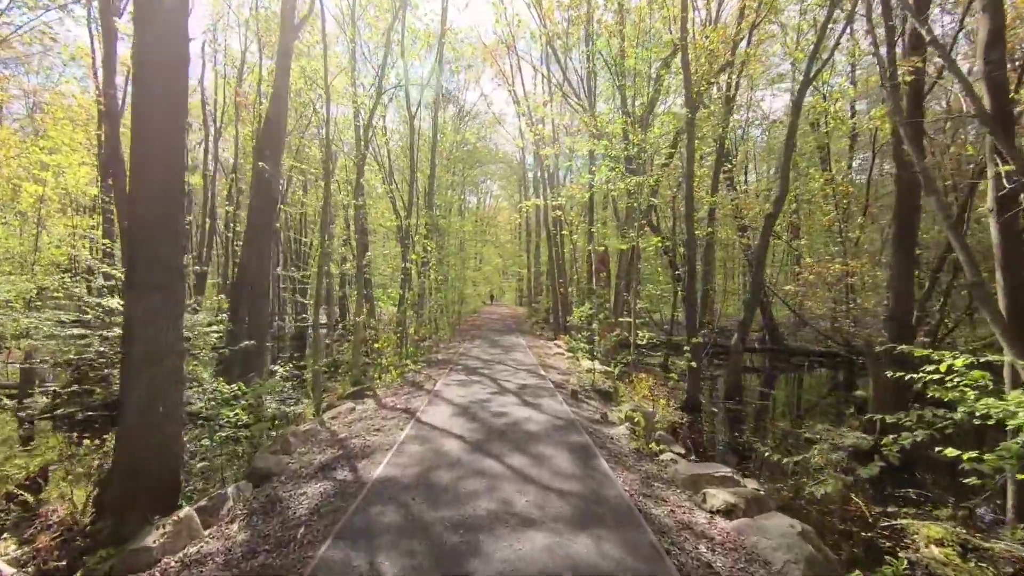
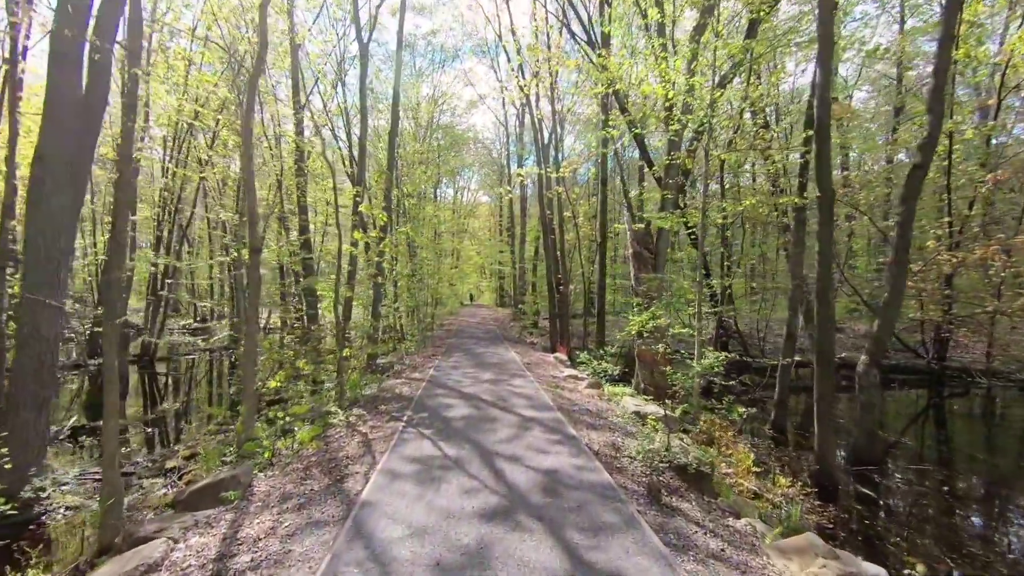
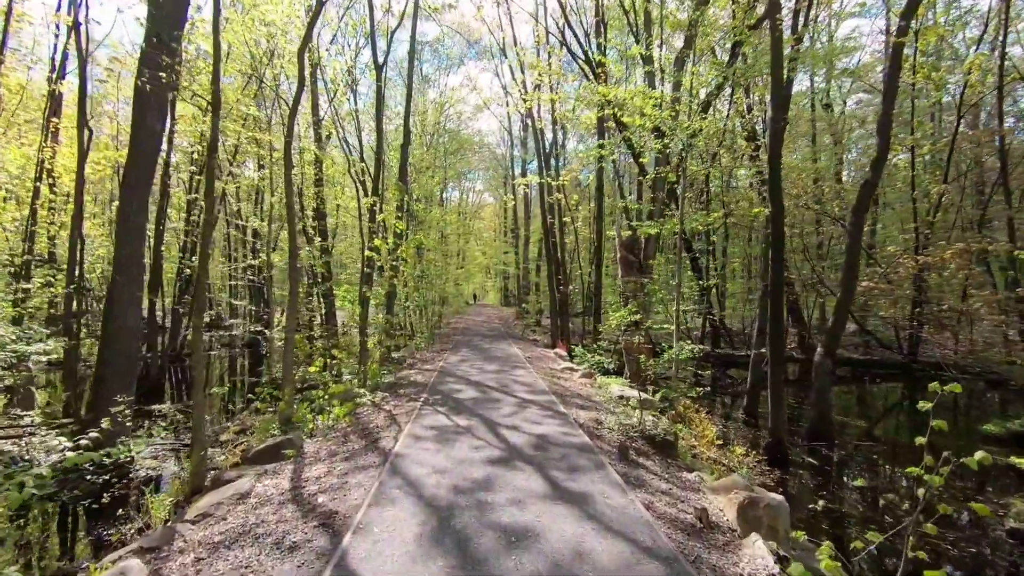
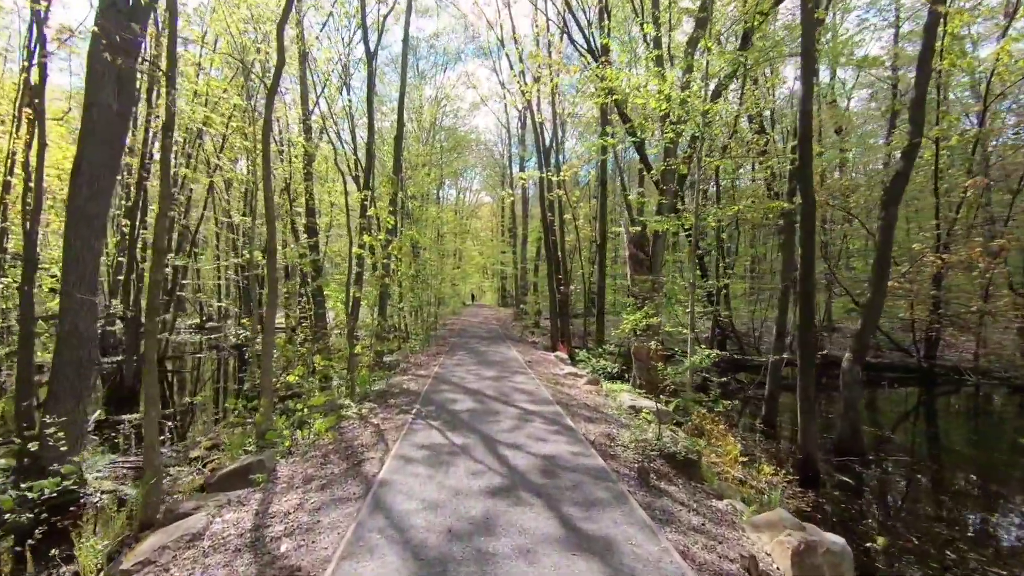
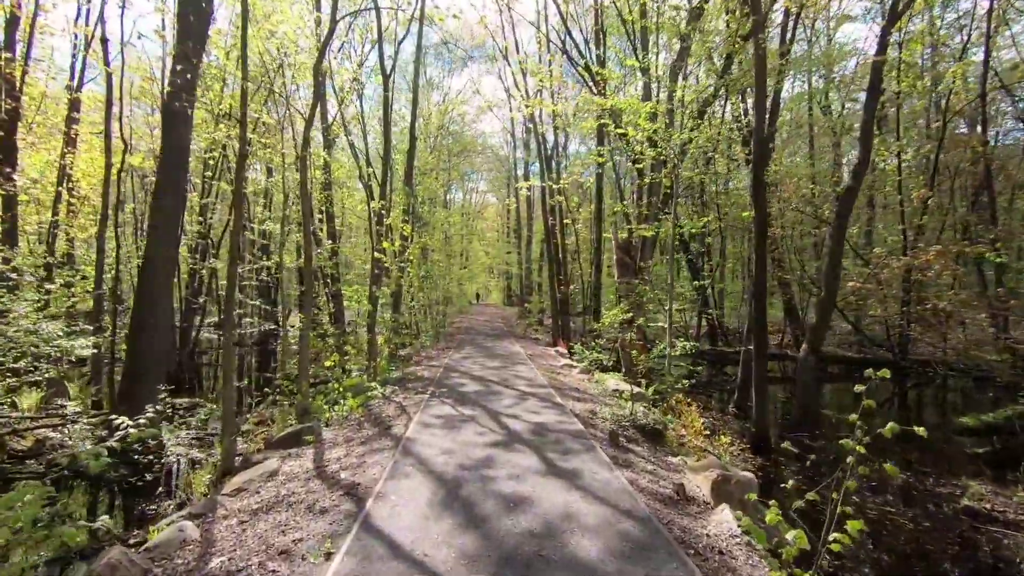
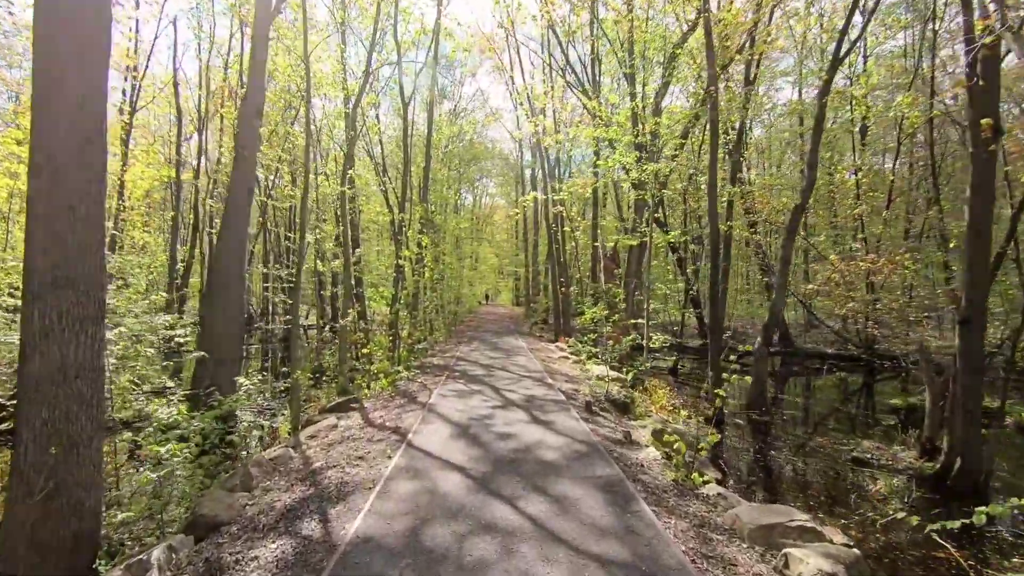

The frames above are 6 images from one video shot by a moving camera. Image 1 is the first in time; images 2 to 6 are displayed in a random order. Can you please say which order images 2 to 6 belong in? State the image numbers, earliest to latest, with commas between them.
6, 5, 3, 4, 2
